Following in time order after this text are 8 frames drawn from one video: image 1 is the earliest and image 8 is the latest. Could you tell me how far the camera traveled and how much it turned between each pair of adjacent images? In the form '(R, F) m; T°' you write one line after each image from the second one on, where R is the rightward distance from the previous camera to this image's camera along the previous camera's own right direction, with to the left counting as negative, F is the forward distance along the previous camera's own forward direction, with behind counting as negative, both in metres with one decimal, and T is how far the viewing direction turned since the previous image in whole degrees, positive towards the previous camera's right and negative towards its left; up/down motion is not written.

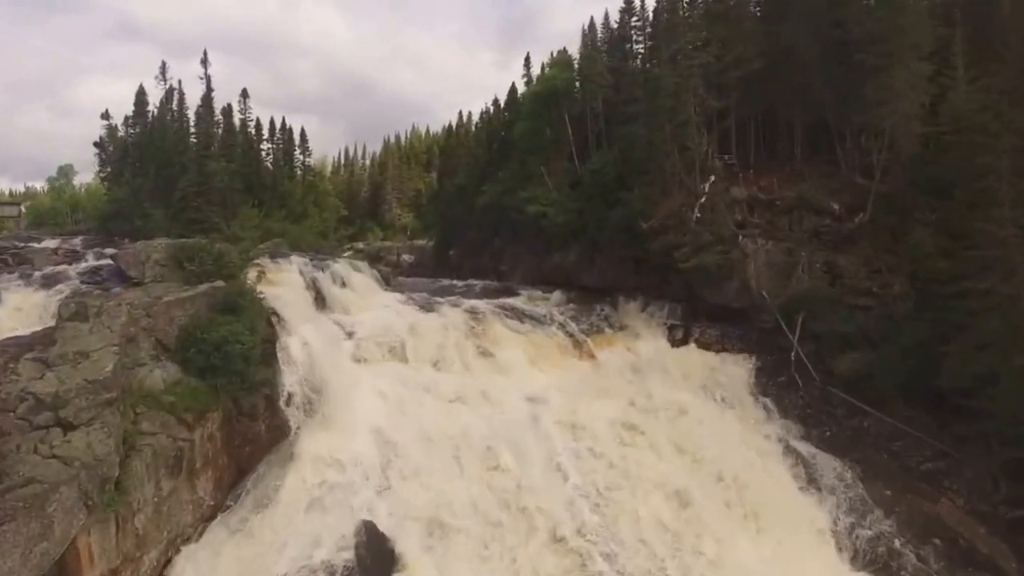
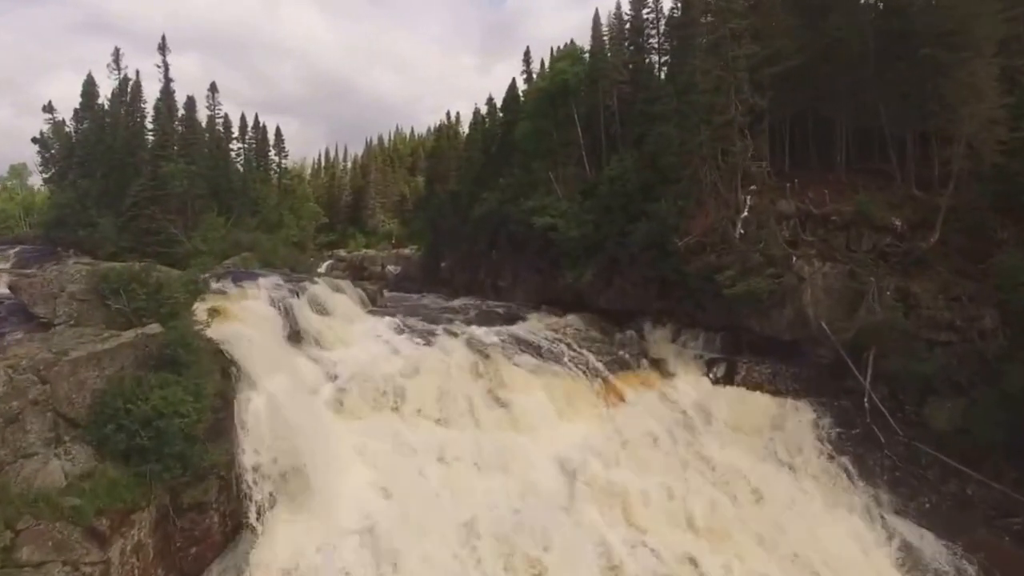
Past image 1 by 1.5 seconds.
(-1.0, +4.1) m; +2°
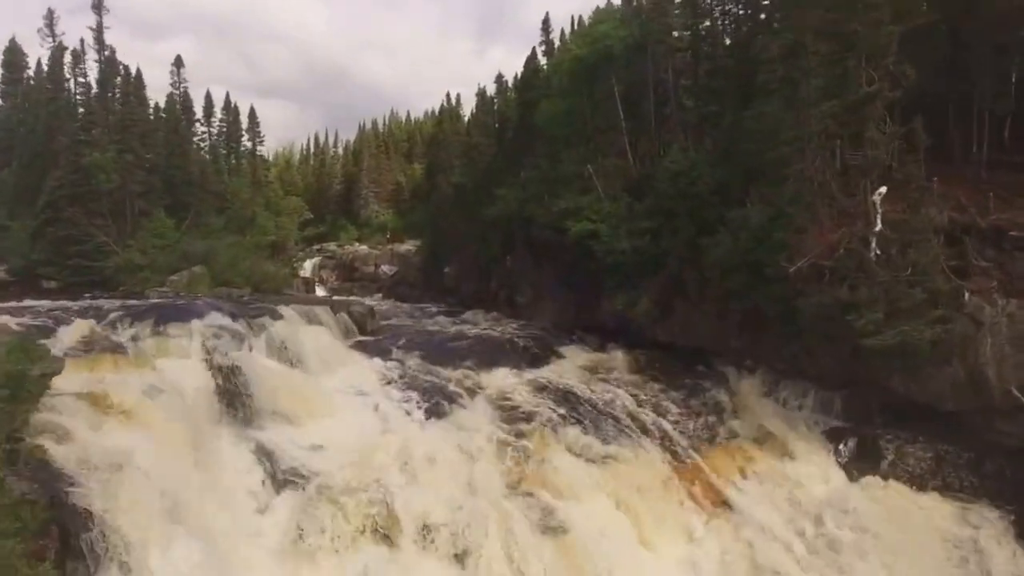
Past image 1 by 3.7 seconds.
(-1.1, +6.8) m; 0°
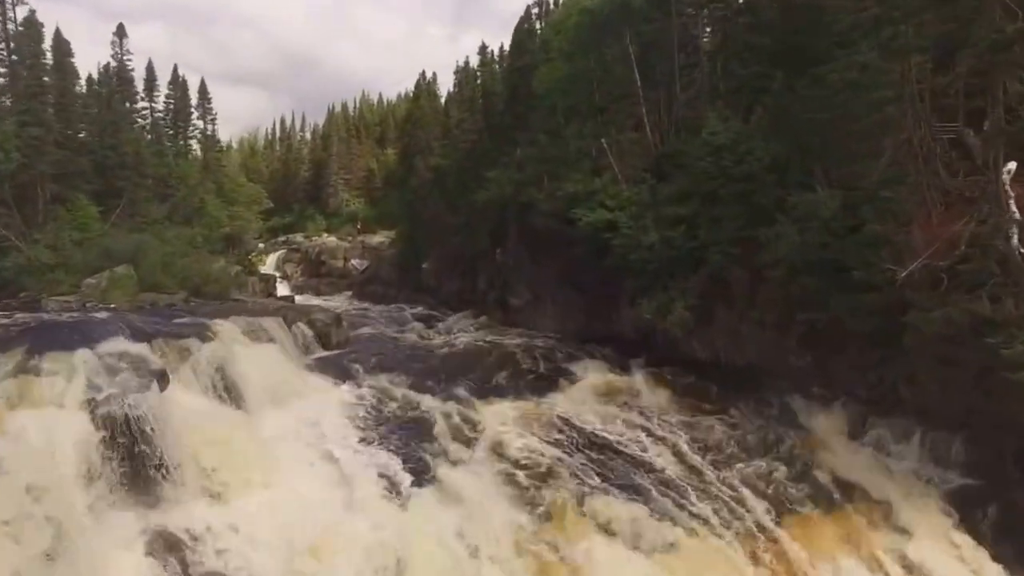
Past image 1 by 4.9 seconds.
(-0.7, +4.4) m; +2°
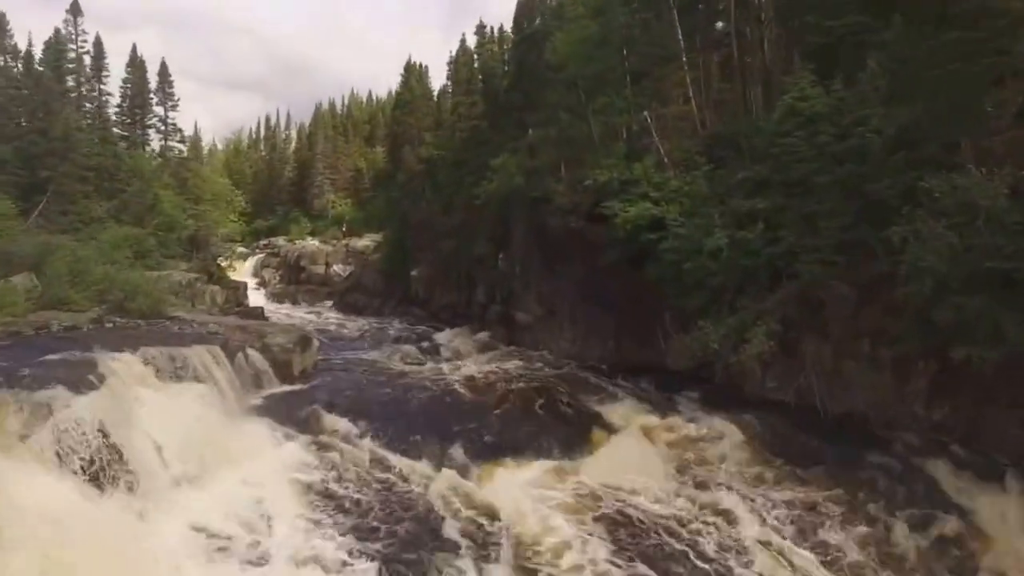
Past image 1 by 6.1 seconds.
(-0.5, +4.7) m; +1°
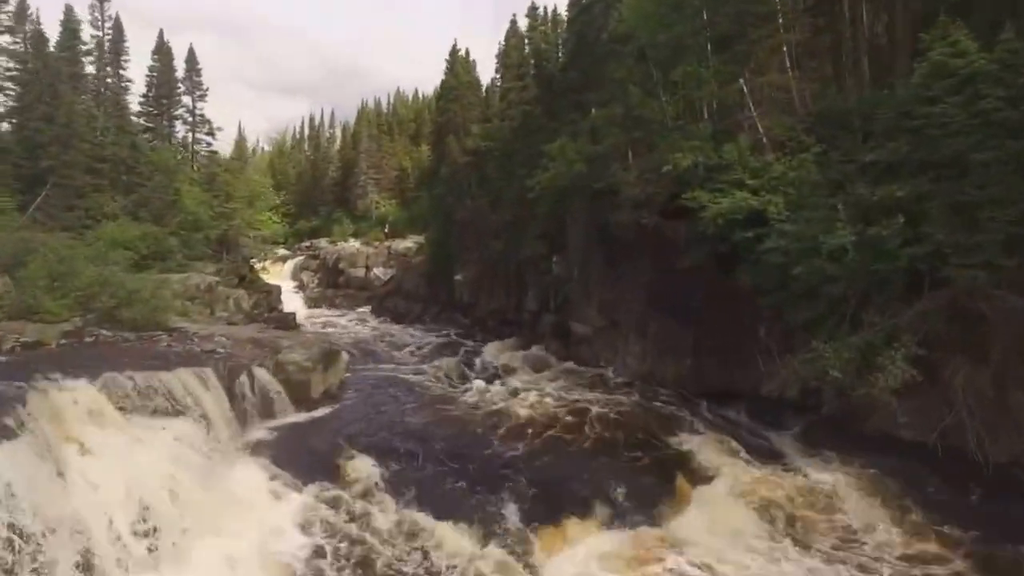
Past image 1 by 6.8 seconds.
(-0.3, +2.9) m; -4°
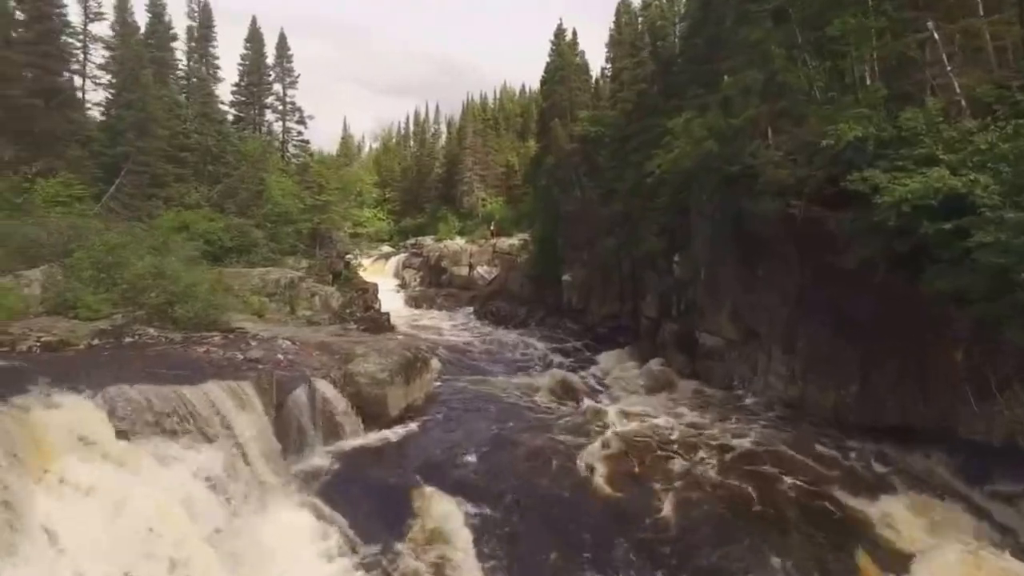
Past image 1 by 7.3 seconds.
(-0.2, +2.6) m; -8°
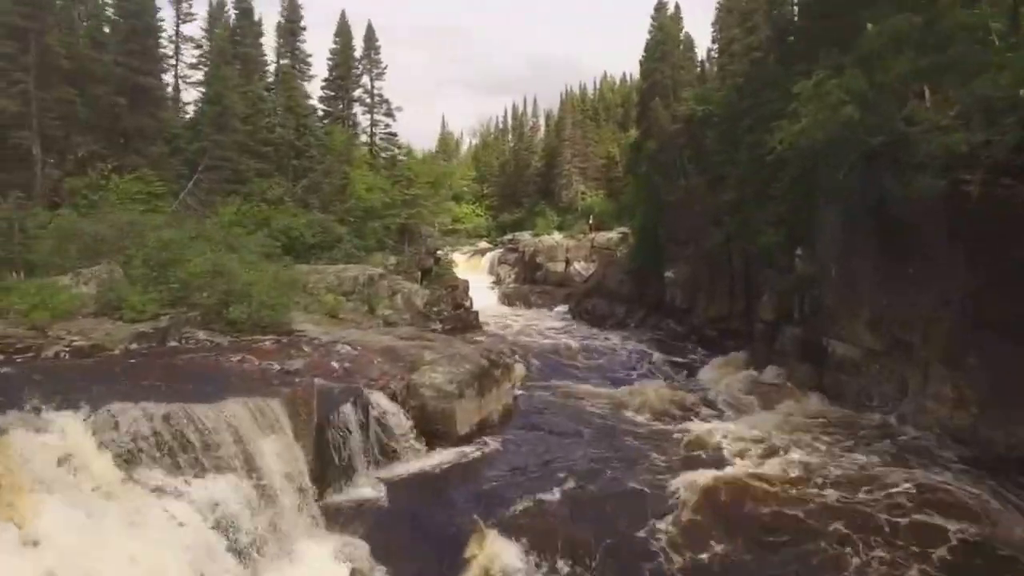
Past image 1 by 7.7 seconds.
(+0.2, +1.6) m; -8°
